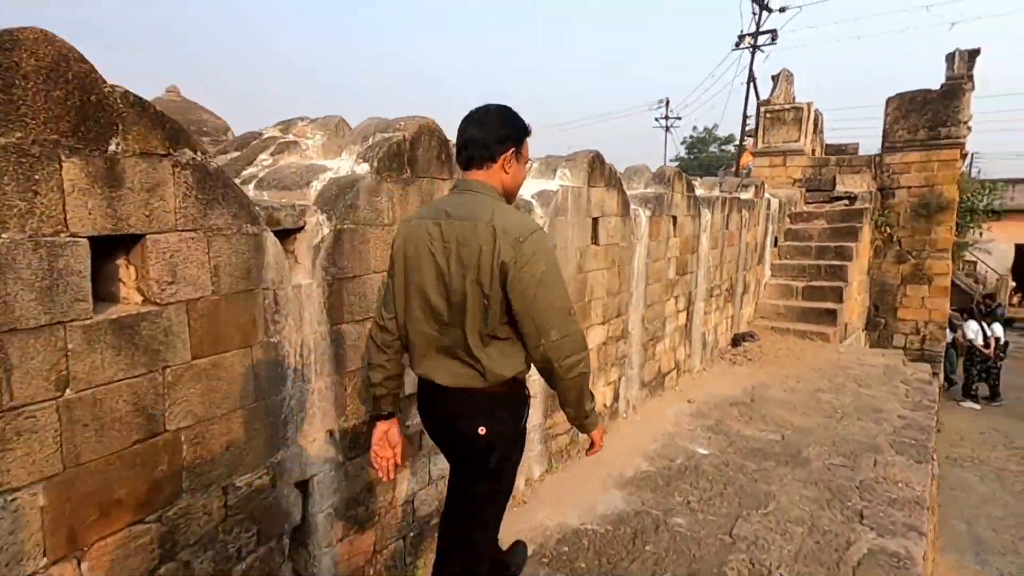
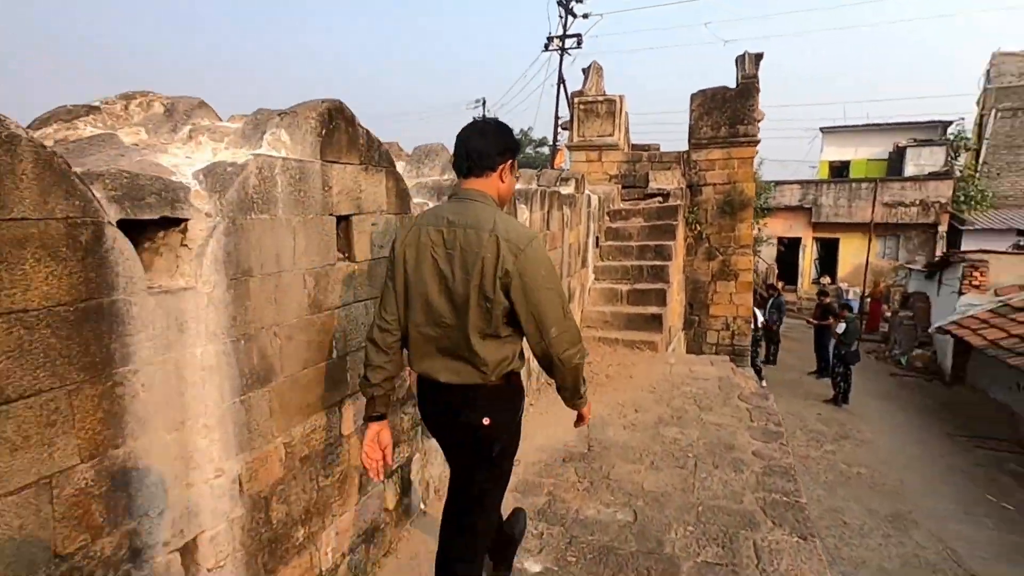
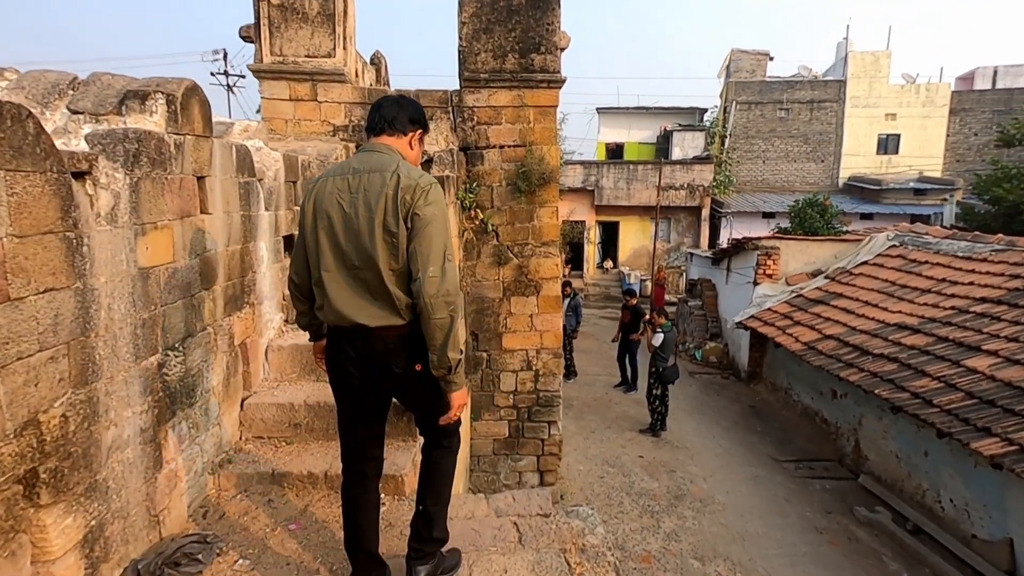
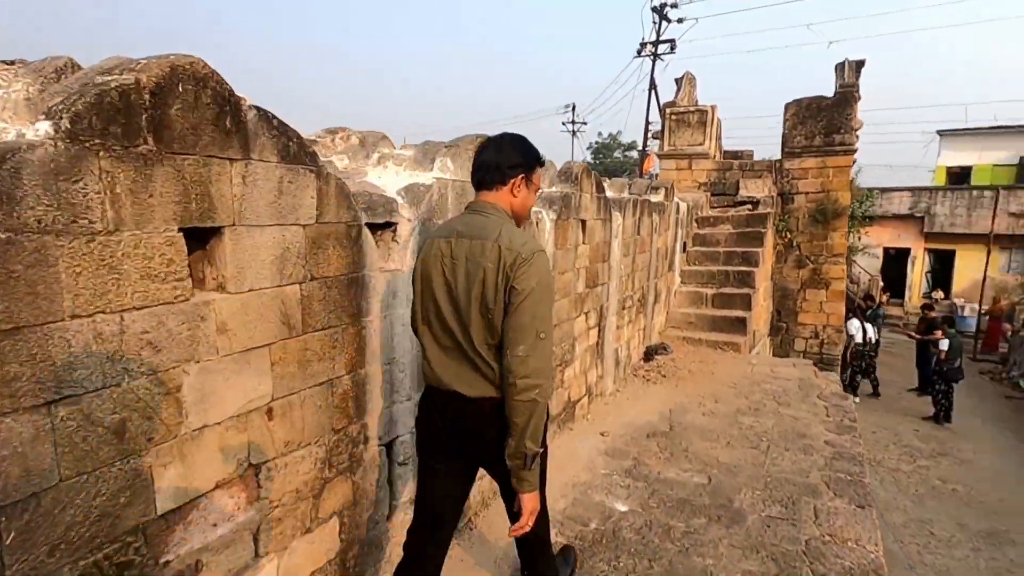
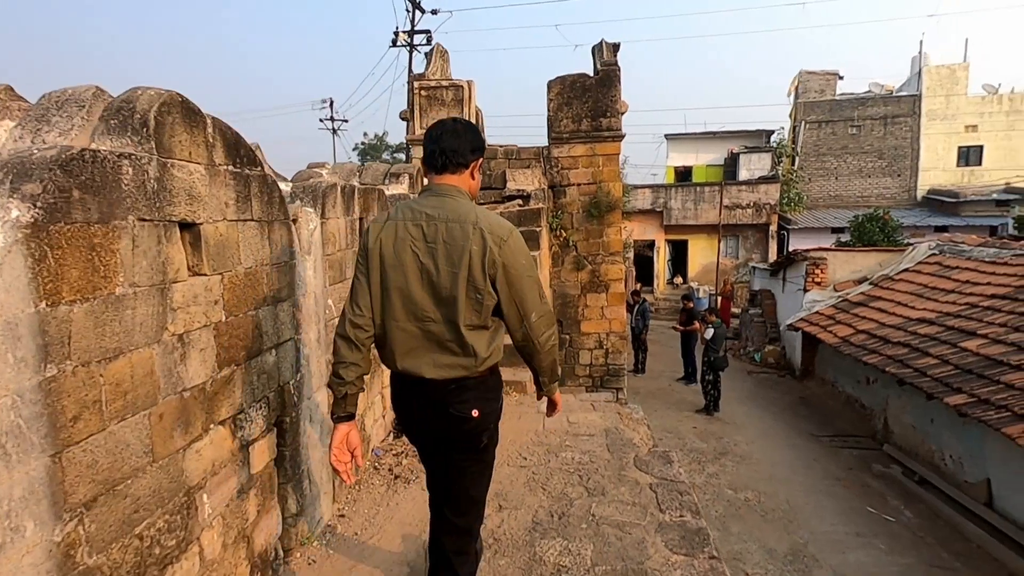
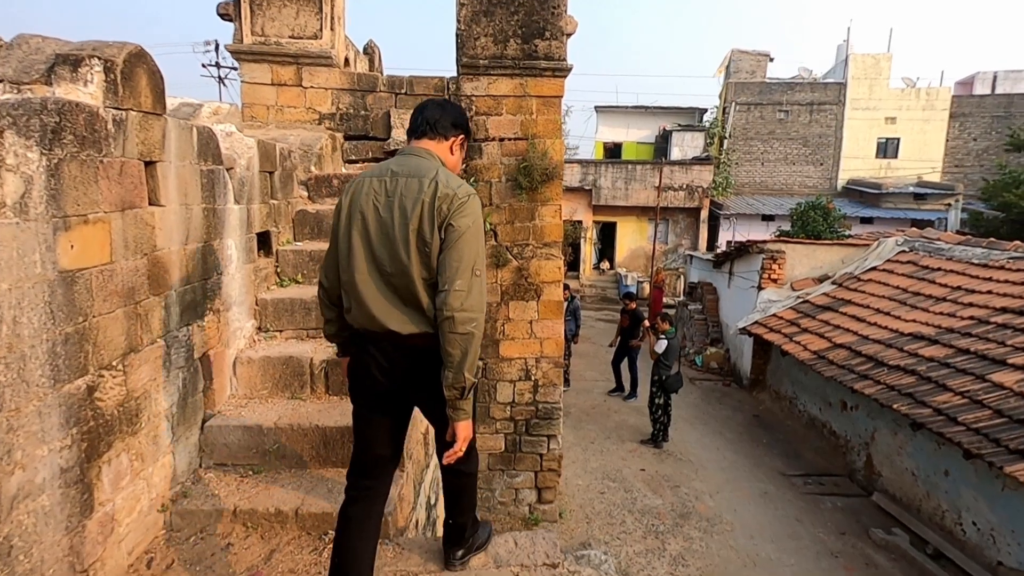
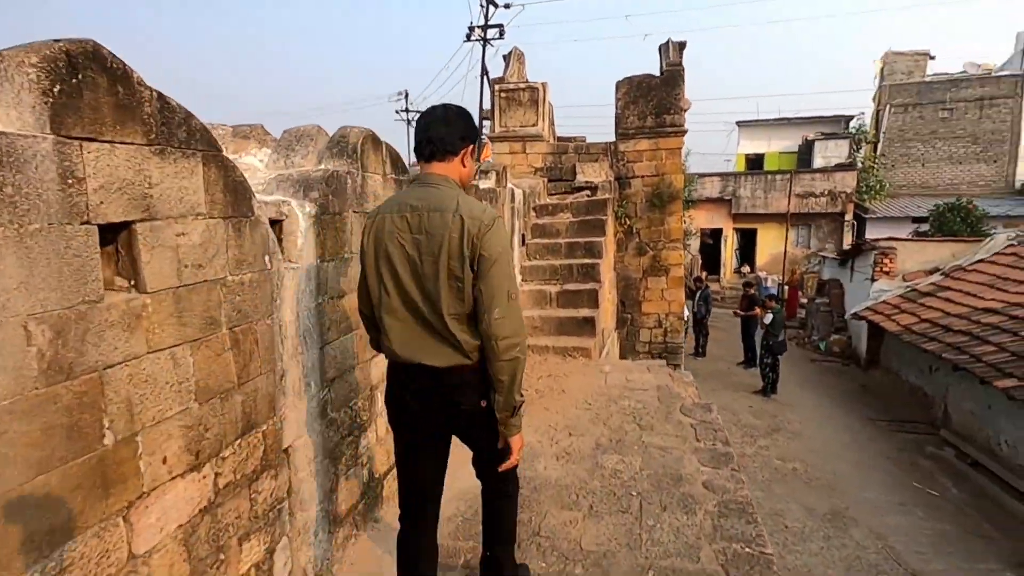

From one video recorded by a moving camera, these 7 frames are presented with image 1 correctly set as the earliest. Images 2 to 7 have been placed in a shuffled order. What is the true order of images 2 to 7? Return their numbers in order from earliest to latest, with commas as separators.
4, 2, 7, 5, 3, 6
